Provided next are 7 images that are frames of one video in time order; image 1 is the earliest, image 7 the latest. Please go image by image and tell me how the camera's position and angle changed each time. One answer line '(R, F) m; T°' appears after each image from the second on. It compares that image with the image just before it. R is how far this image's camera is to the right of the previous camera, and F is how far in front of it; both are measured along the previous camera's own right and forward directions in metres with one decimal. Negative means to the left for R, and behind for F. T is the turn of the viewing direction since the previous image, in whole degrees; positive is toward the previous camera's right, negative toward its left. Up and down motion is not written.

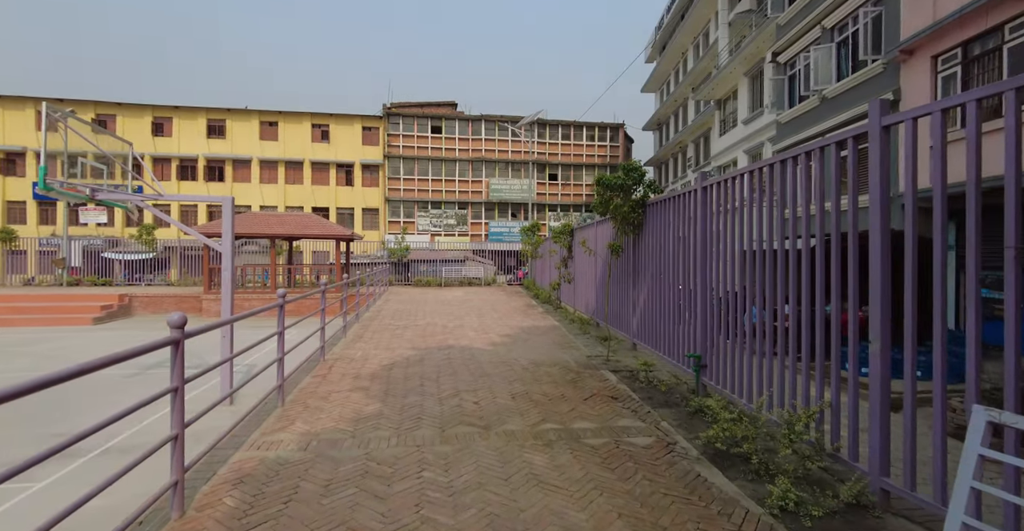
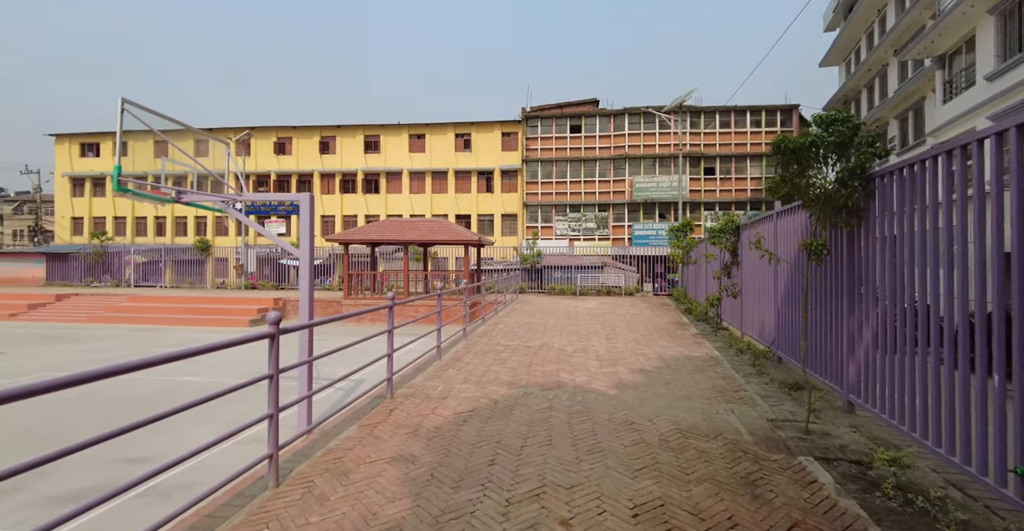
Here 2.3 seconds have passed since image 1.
(+0.2, +2.3) m; -18°
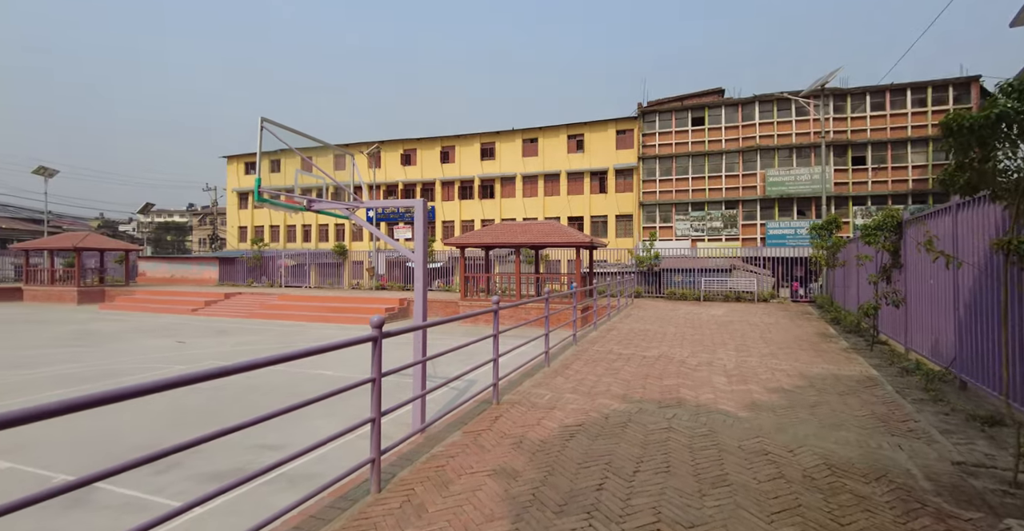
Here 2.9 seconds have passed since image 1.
(0.0, +0.3) m; -14°
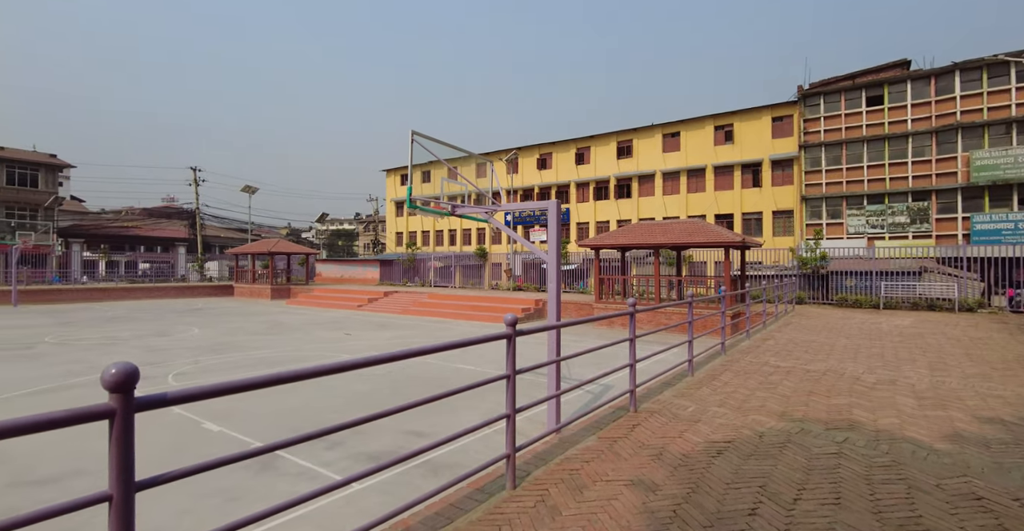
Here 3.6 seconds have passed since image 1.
(-0.1, +0.1) m; -16°
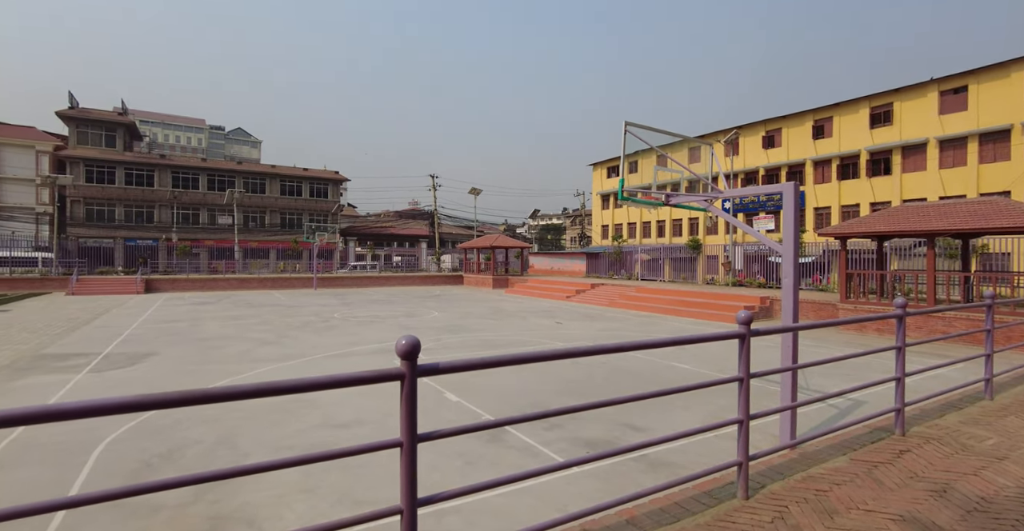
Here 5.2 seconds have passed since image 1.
(-0.3, -0.1) m; -21°
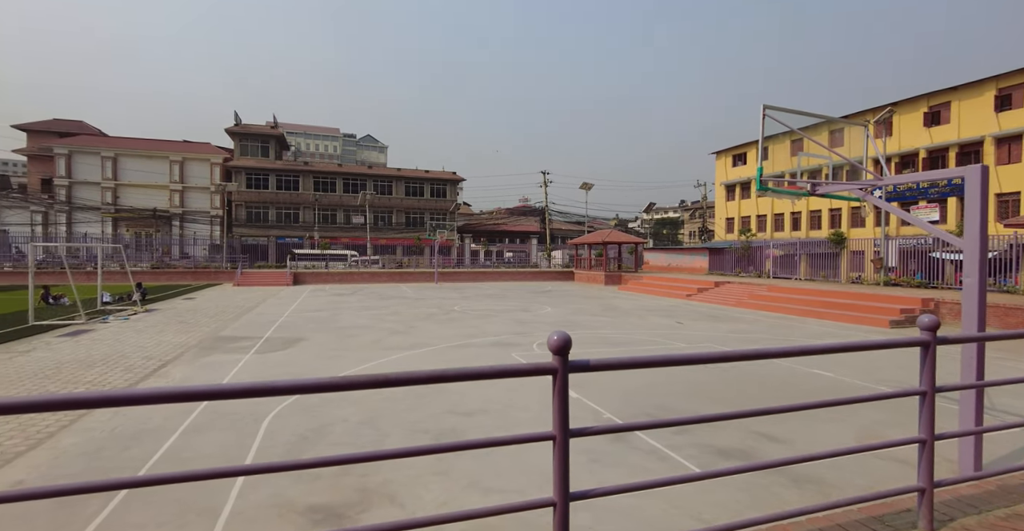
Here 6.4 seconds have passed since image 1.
(-0.2, 0.0) m; -11°
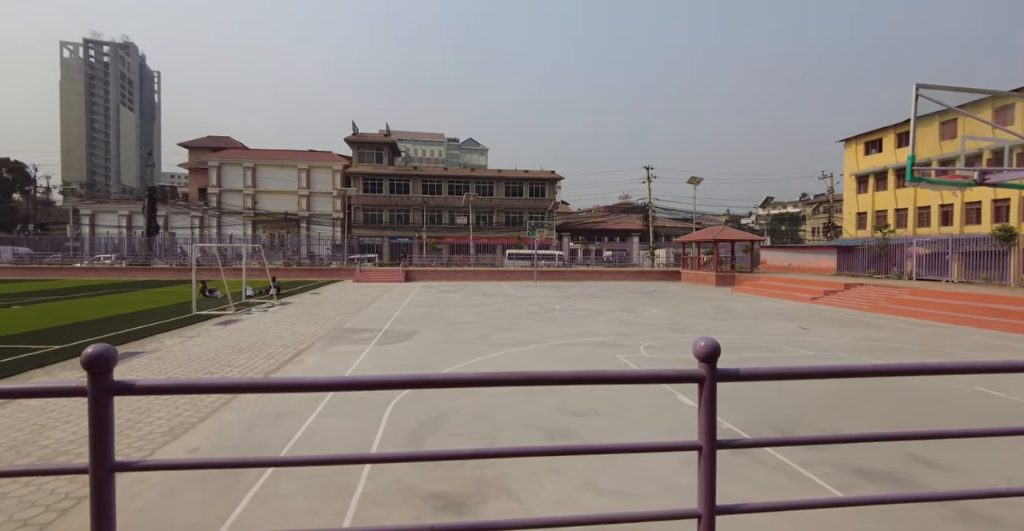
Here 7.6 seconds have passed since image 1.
(-0.2, 0.0) m; -10°
